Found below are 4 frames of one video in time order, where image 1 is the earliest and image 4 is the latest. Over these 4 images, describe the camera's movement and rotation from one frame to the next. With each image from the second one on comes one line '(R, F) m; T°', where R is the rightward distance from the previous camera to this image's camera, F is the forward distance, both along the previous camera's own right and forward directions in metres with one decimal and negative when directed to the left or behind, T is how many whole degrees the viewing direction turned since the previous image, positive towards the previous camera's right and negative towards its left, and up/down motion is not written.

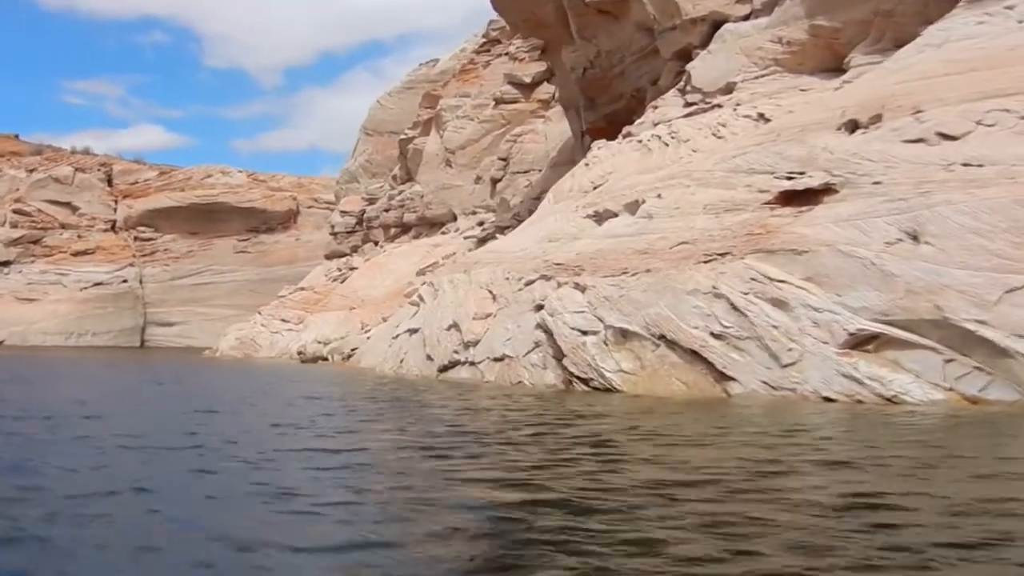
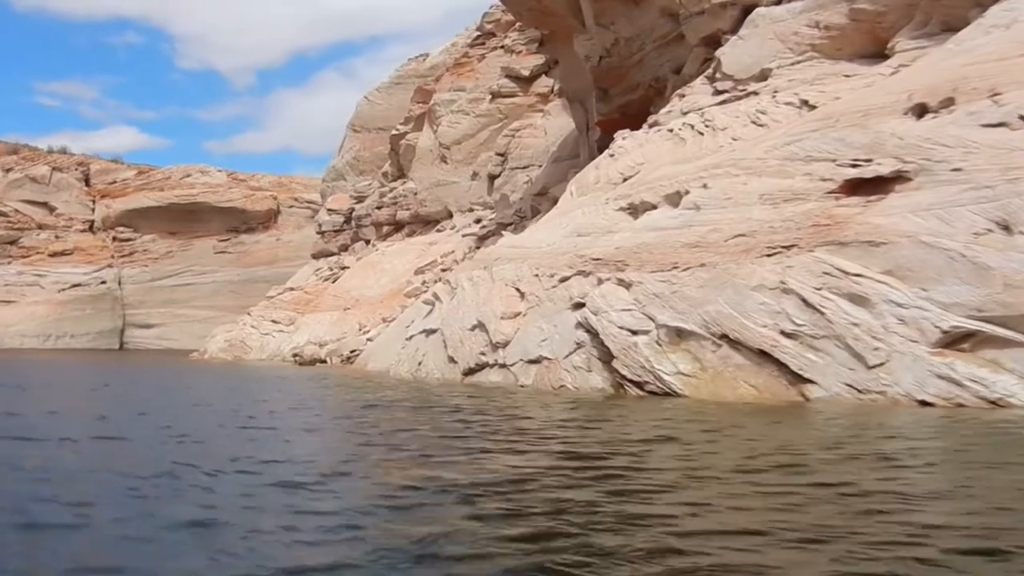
(-0.5, +0.8) m; +1°
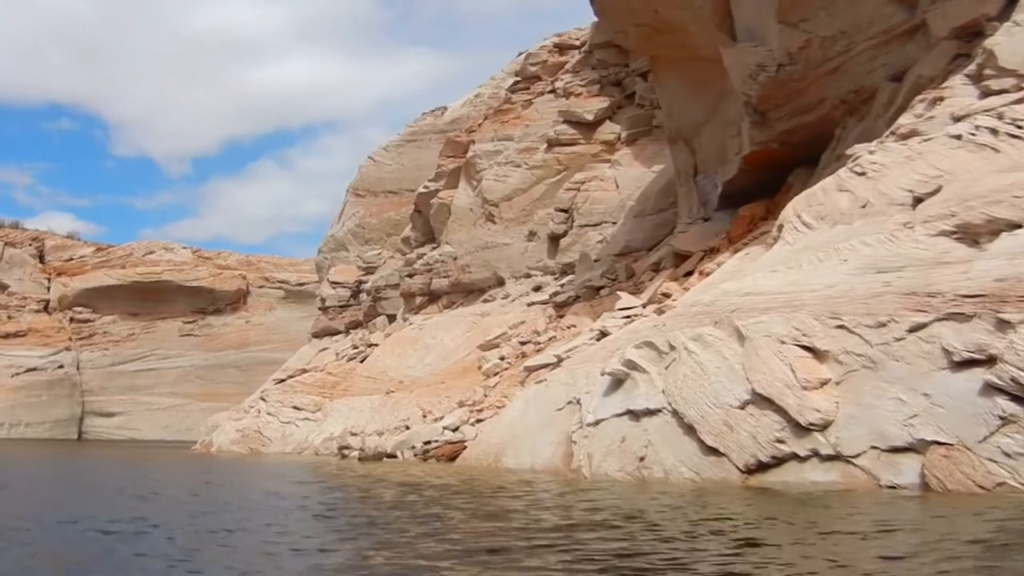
(-2.1, +4.0) m; +3°
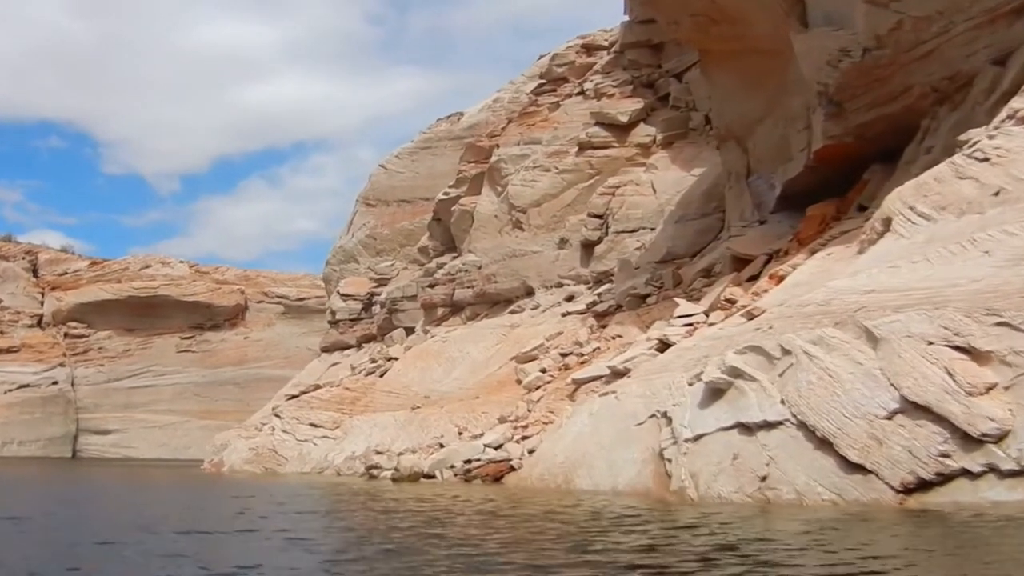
(-0.6, +1.2) m; +1°
